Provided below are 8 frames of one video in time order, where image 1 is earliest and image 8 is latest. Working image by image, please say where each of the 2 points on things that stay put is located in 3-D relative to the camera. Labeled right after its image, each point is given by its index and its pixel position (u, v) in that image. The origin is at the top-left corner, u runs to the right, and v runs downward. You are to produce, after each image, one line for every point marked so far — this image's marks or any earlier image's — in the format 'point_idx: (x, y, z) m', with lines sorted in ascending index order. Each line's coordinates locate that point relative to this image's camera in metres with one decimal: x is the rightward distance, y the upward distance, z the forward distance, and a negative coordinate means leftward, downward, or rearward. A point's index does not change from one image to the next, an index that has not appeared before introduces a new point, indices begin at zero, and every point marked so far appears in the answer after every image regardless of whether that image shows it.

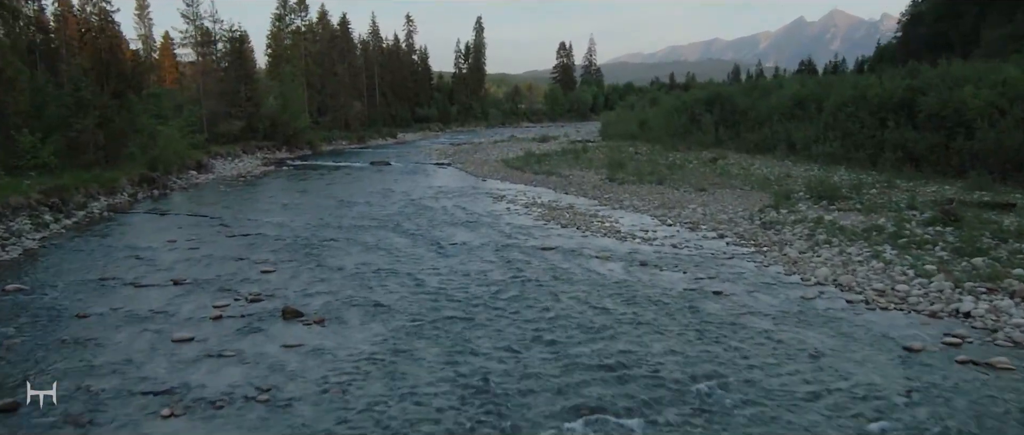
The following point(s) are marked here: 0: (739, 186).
0: (+5.3, +0.7, +17.2) m
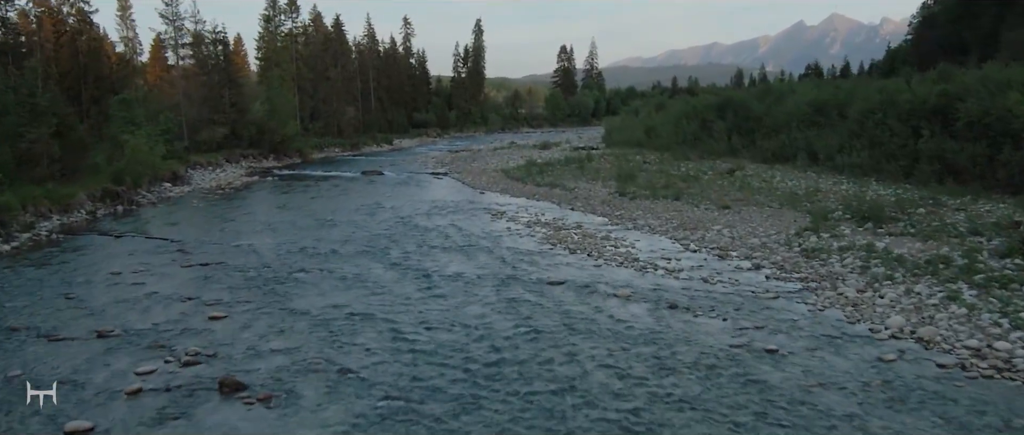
0: (+5.3, +0.3, +15.5) m
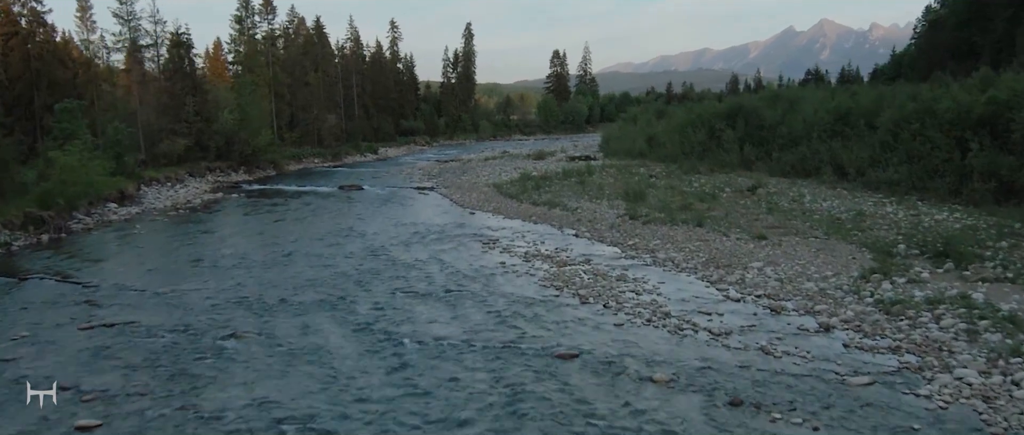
0: (+5.2, -0.2, +13.1) m
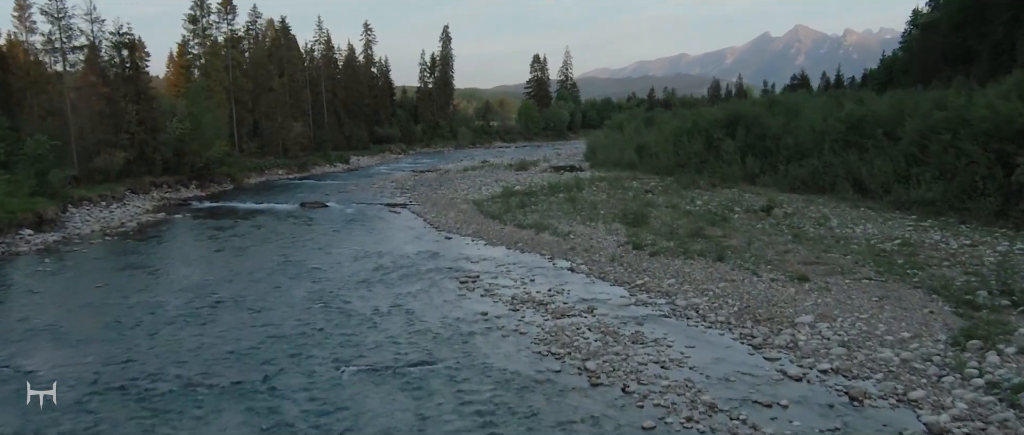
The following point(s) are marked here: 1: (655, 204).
0: (+5.0, -0.7, +10.8) m
1: (+3.8, +0.4, +19.1) m
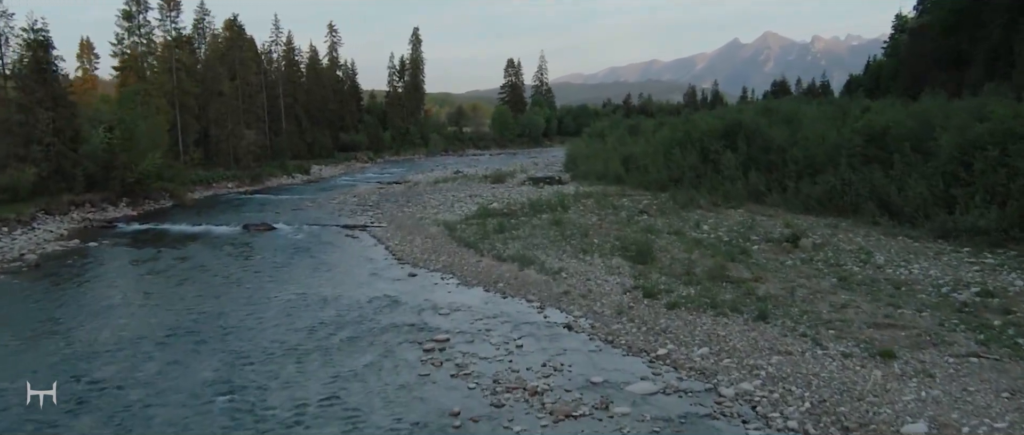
0: (+4.8, -1.3, +8.2) m
1: (+3.2, -0.3, +16.4) m
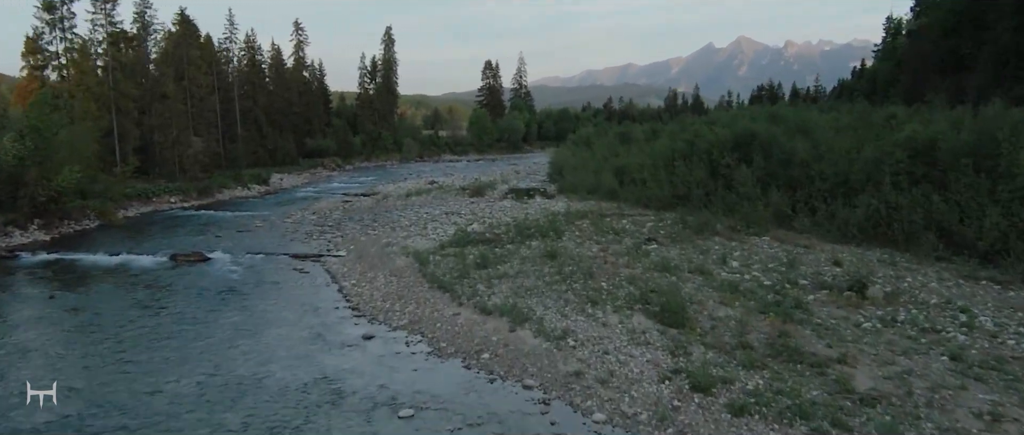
0: (+4.8, -1.9, +5.2) m
1: (+3.0, -0.9, +13.4) m
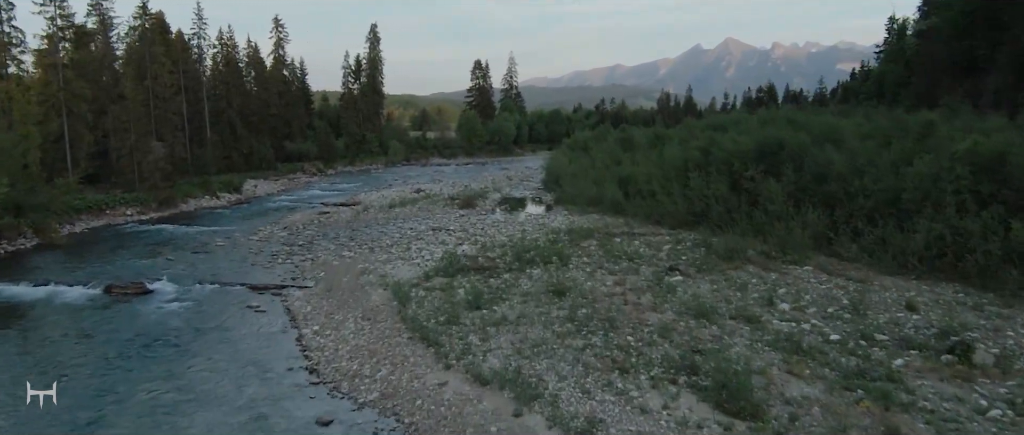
0: (+4.9, -2.4, +2.8) m
1: (+3.0, -1.4, +10.9) m
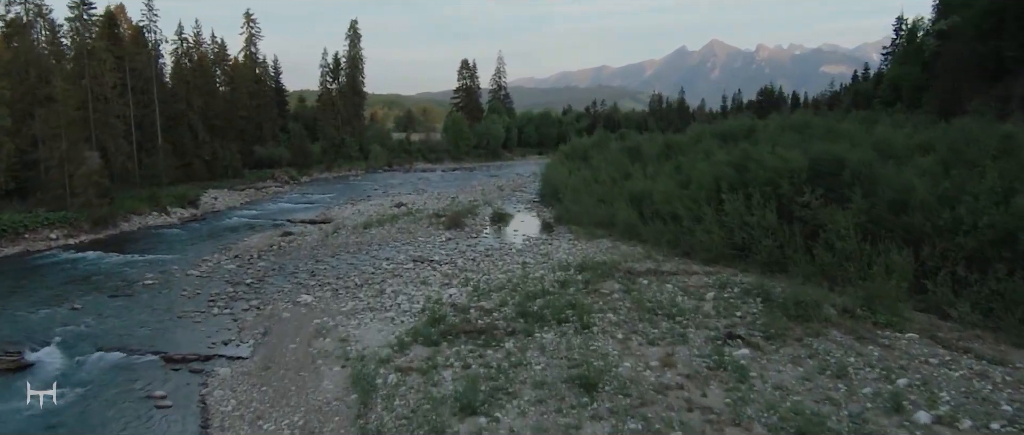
0: (+5.2, -3.1, -0.6) m
1: (+3.1, -2.1, +7.4) m
